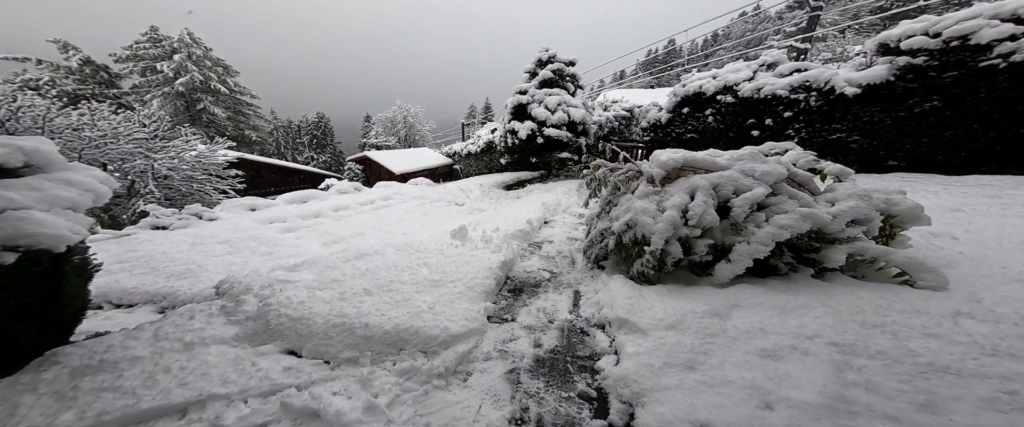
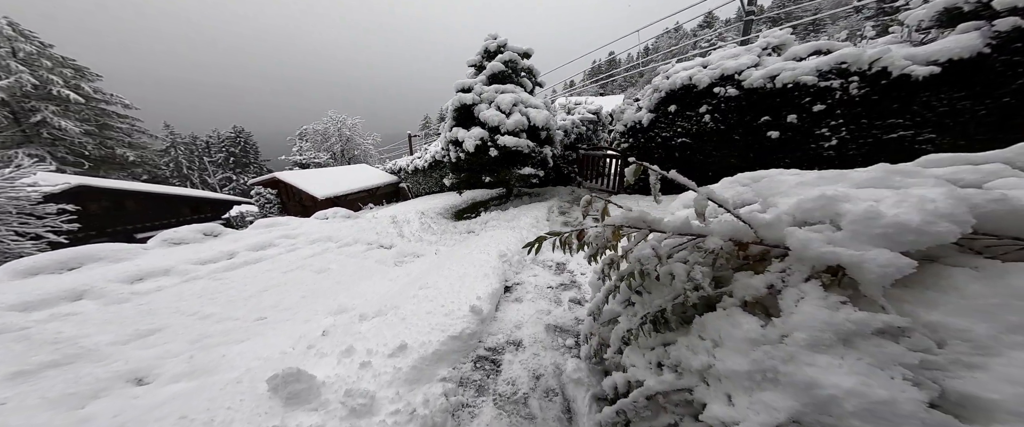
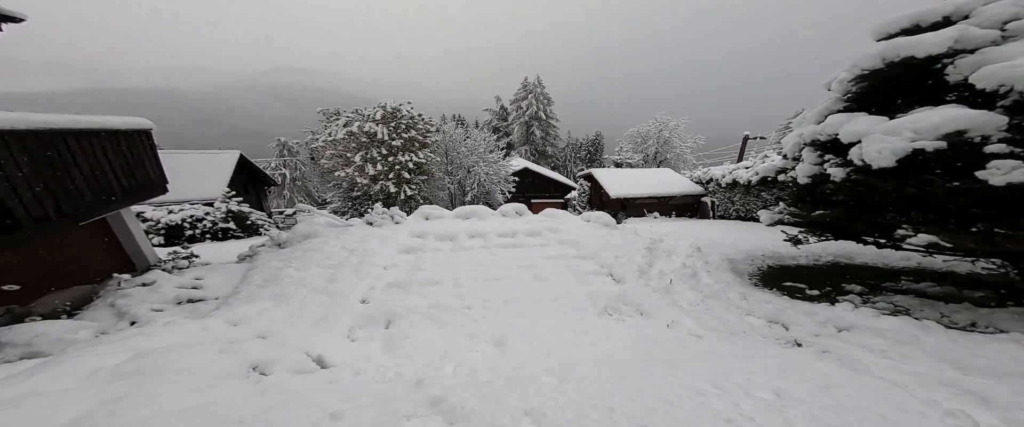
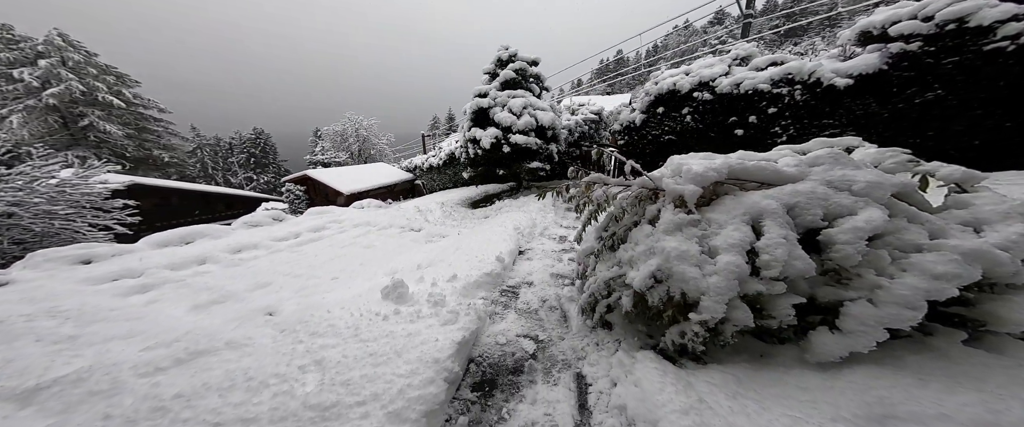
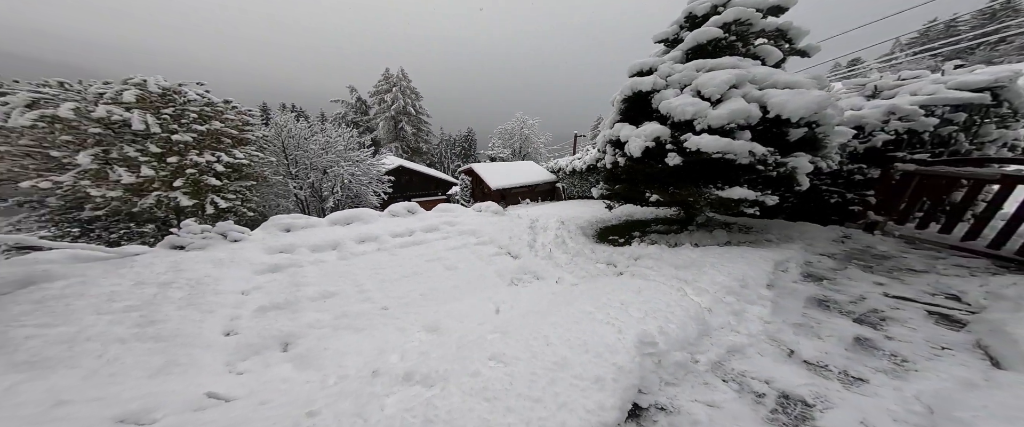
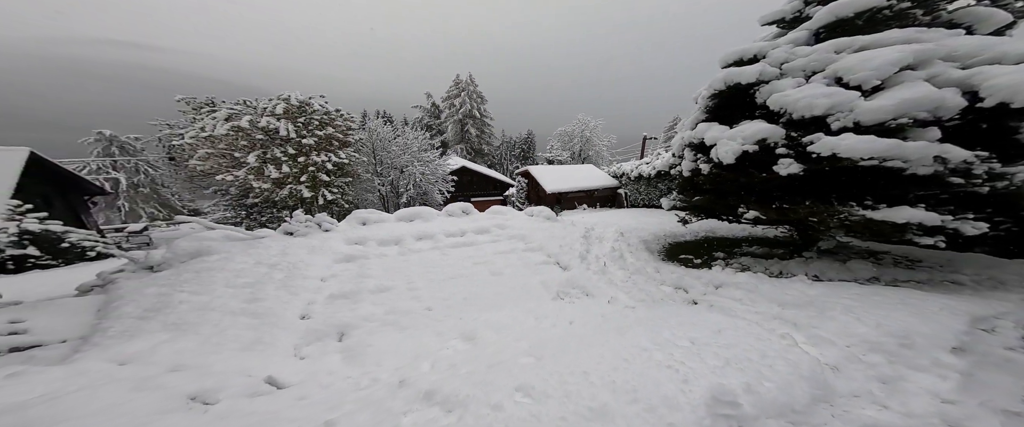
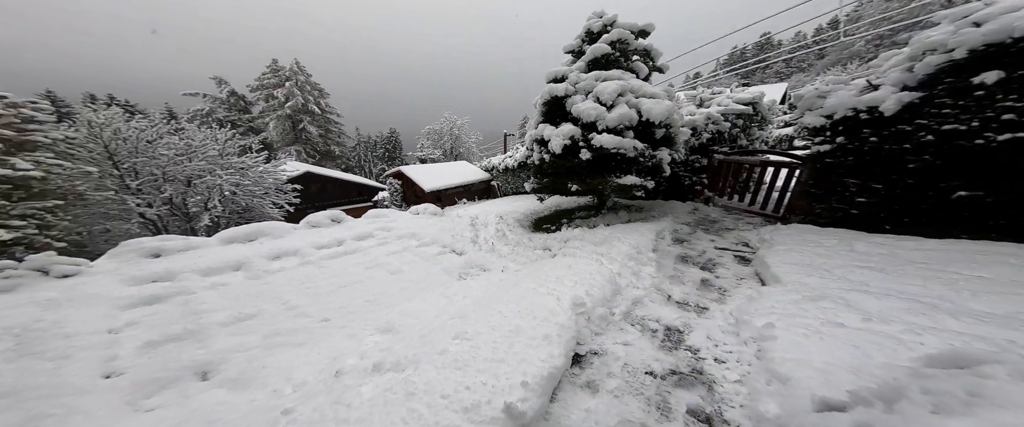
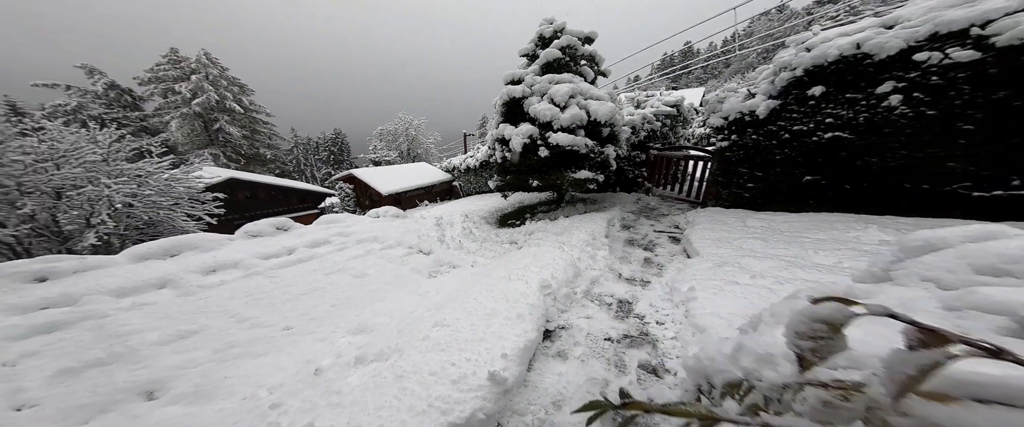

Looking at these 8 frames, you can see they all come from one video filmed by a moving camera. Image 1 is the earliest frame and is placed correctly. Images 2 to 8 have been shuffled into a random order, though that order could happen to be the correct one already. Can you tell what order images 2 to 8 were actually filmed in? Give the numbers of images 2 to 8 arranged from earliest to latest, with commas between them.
4, 2, 8, 7, 5, 6, 3
